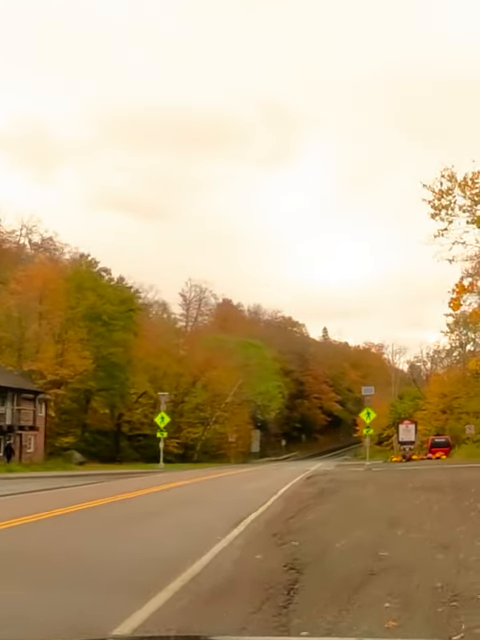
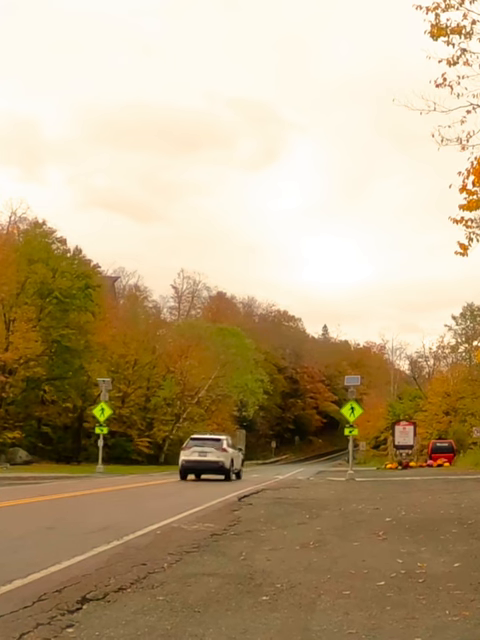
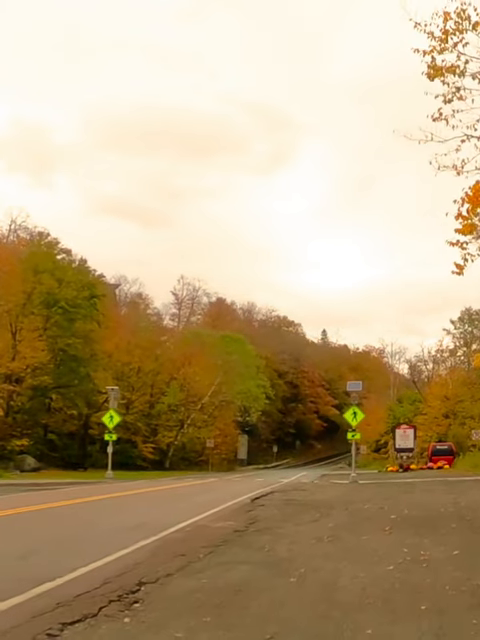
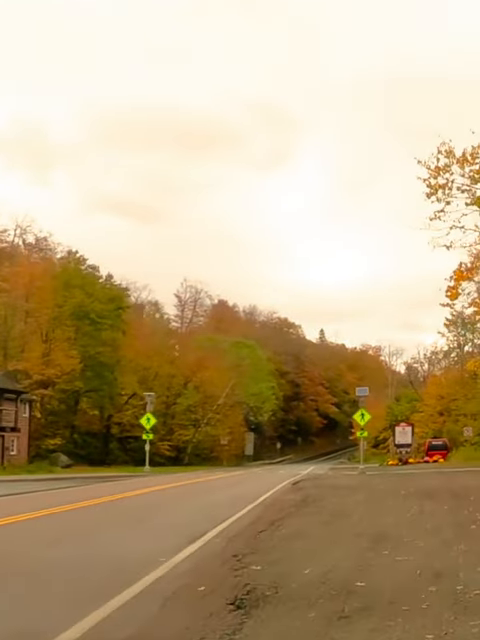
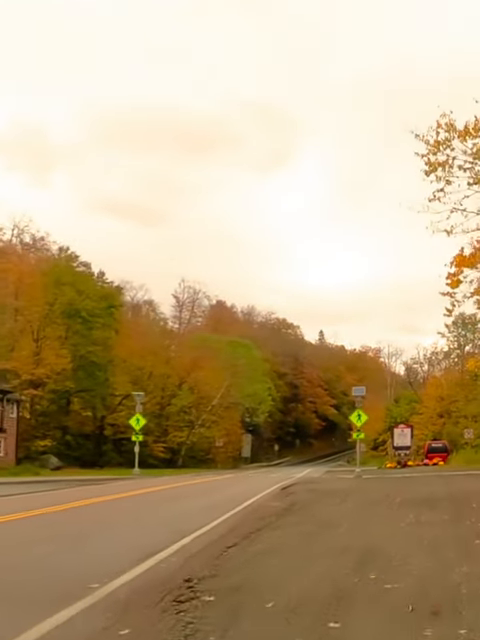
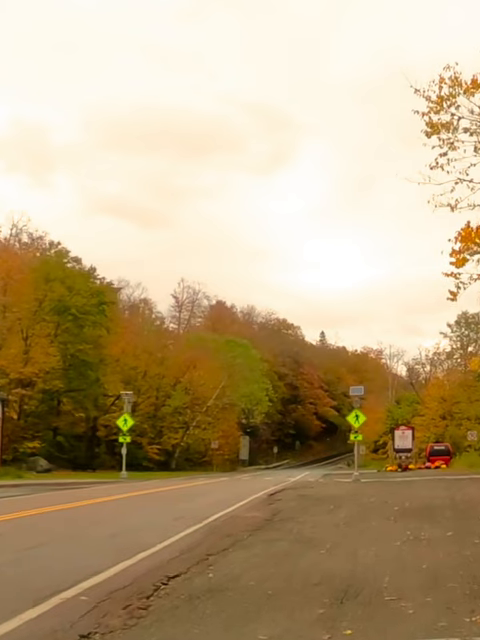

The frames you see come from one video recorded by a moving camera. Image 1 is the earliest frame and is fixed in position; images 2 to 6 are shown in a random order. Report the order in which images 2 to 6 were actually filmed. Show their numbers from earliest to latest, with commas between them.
4, 5, 6, 3, 2
